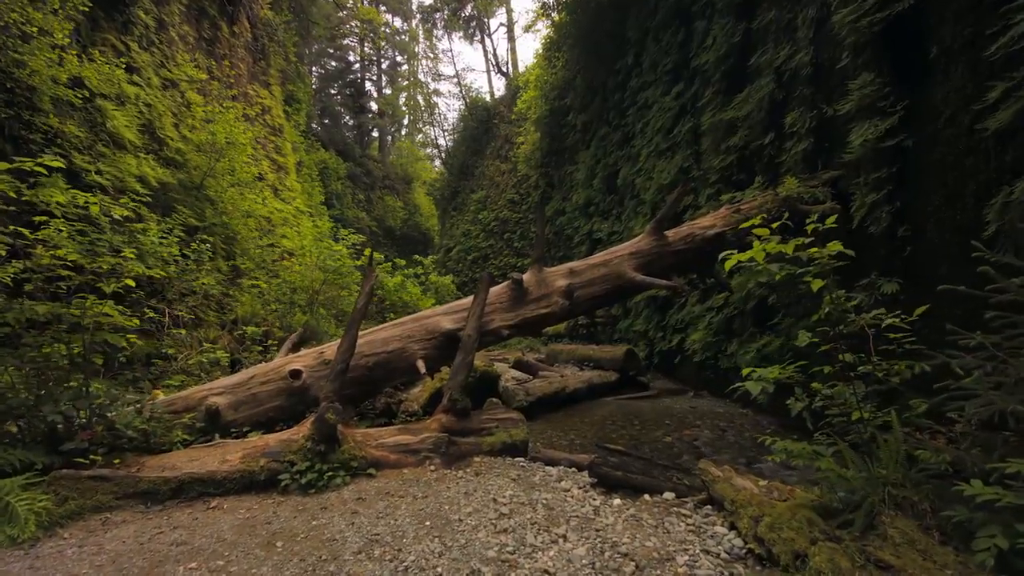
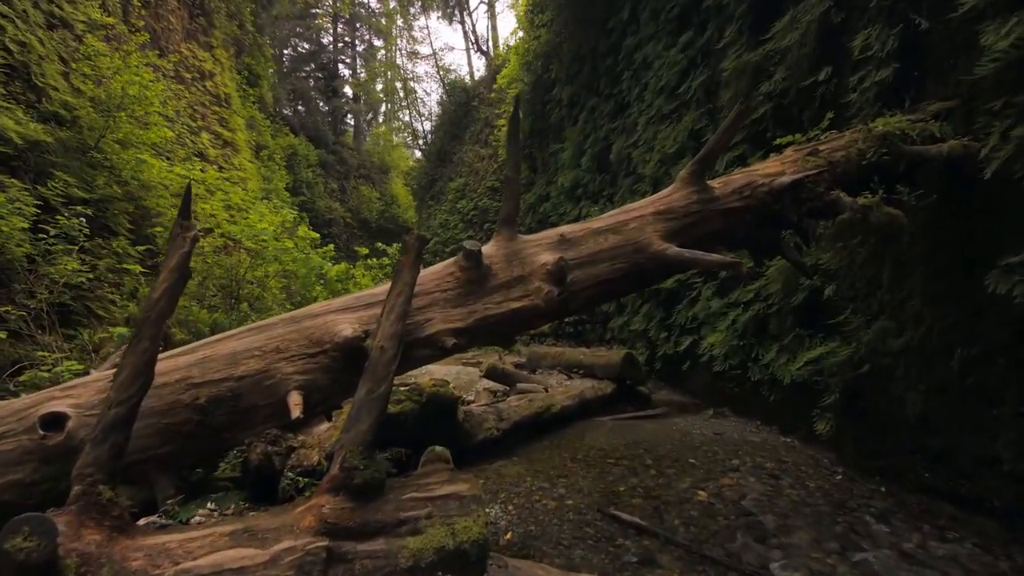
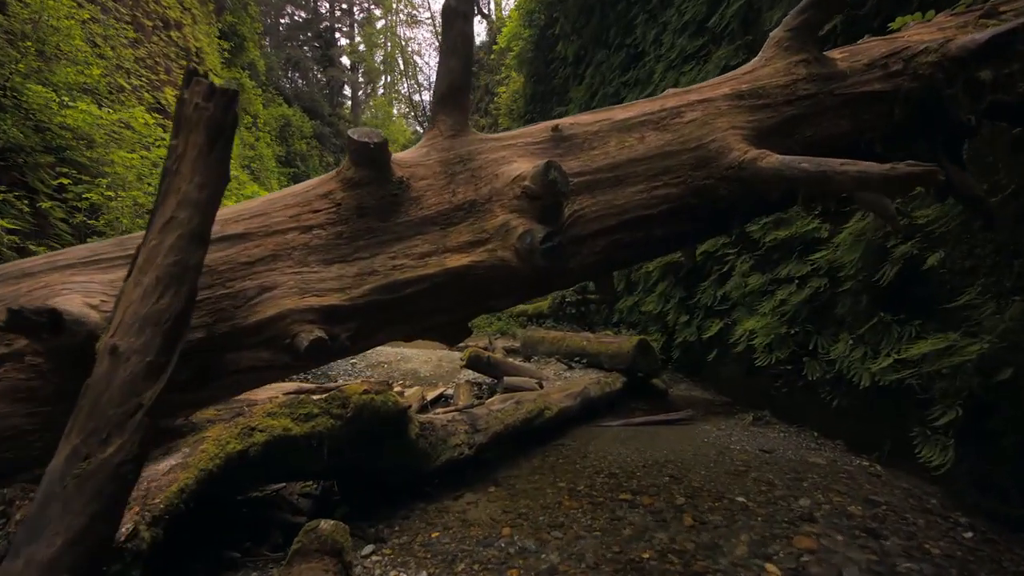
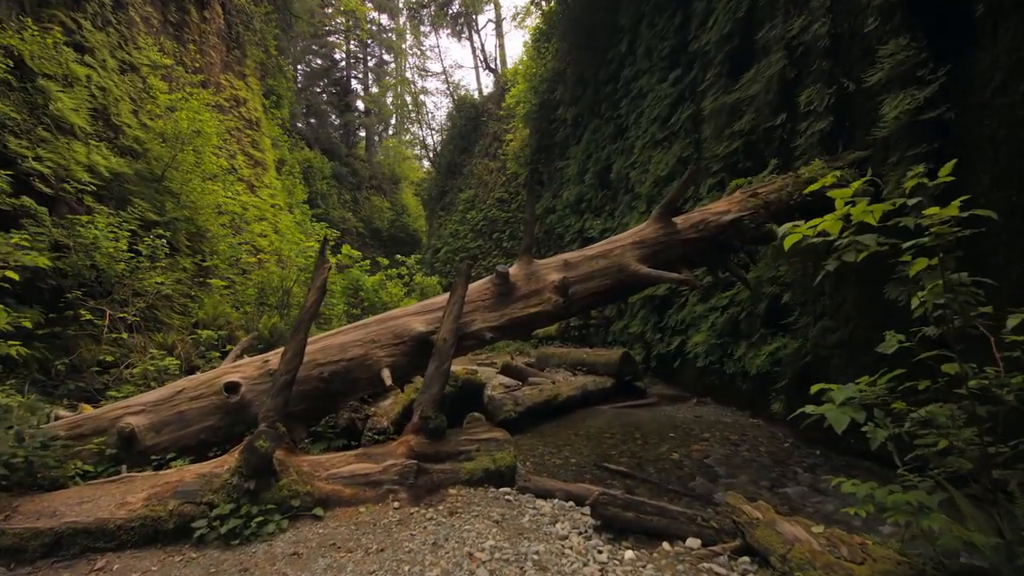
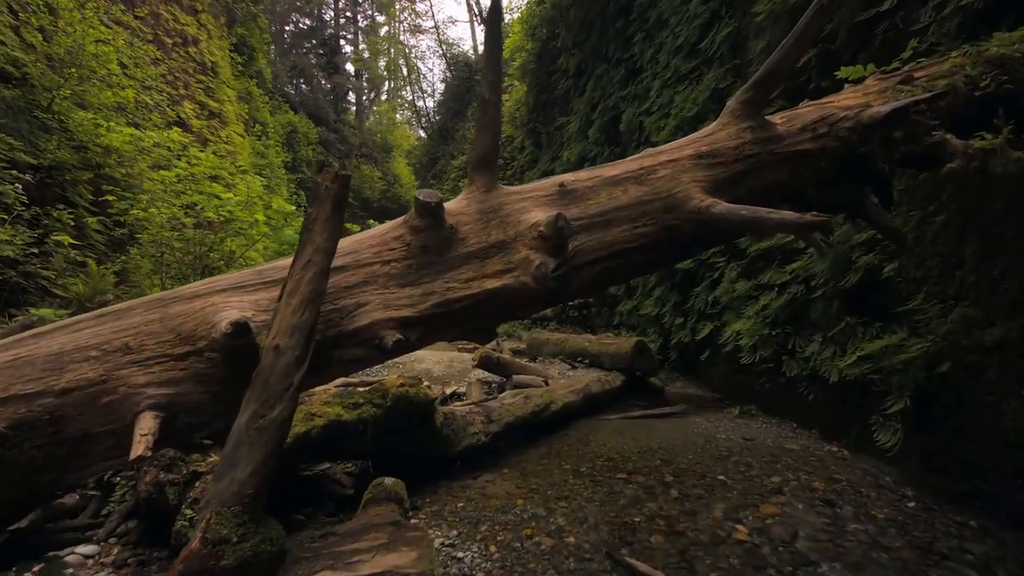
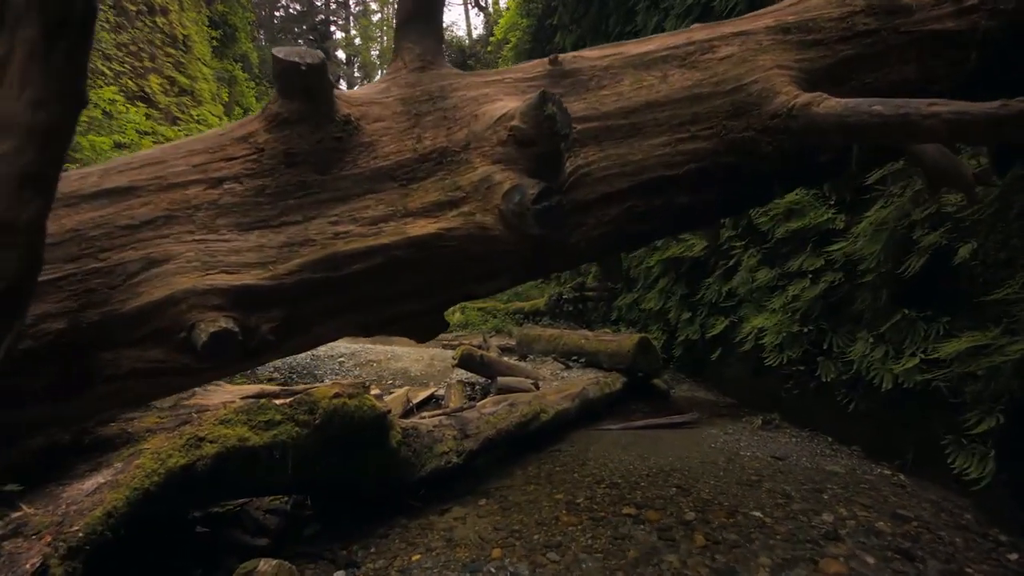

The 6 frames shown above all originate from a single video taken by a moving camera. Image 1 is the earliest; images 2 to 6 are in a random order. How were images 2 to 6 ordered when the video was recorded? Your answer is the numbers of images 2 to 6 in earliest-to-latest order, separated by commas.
4, 2, 5, 3, 6
